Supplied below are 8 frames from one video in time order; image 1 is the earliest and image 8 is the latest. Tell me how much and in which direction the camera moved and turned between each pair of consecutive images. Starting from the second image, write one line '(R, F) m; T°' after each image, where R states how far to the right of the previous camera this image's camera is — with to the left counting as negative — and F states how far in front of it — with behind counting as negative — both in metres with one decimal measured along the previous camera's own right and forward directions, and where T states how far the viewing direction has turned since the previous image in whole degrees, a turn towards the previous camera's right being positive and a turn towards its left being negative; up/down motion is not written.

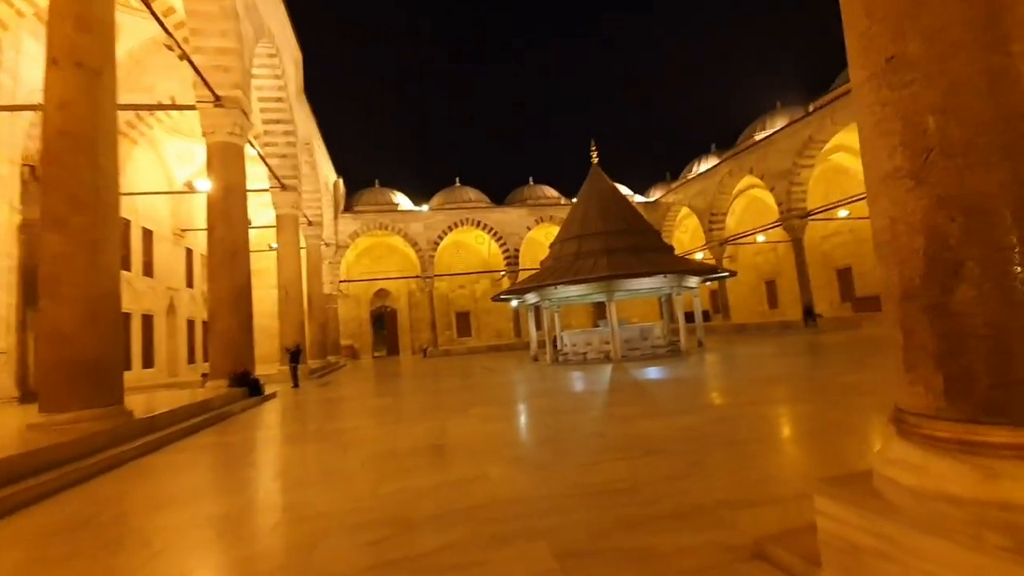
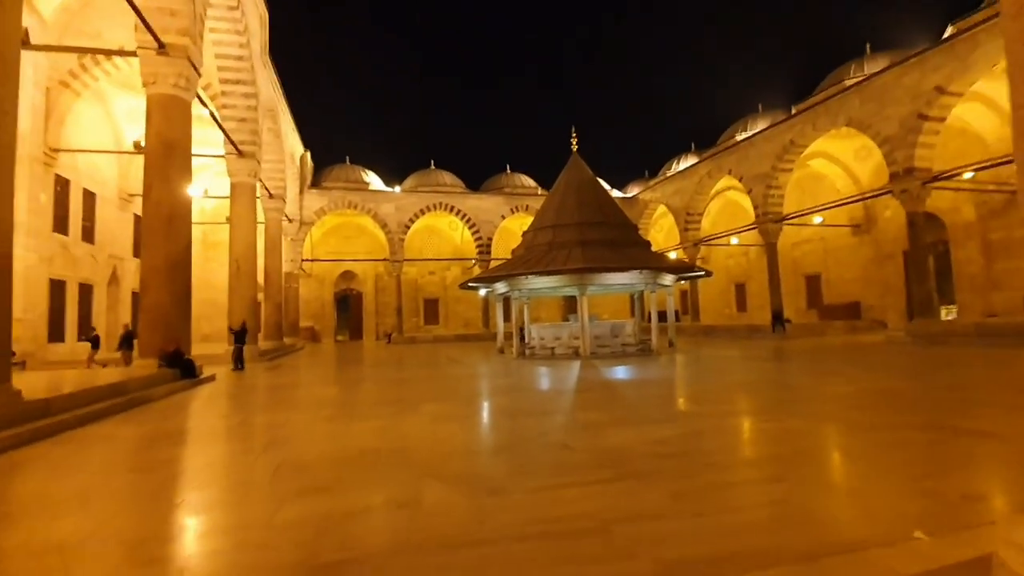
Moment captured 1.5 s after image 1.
(+0.1, +0.5) m; +3°
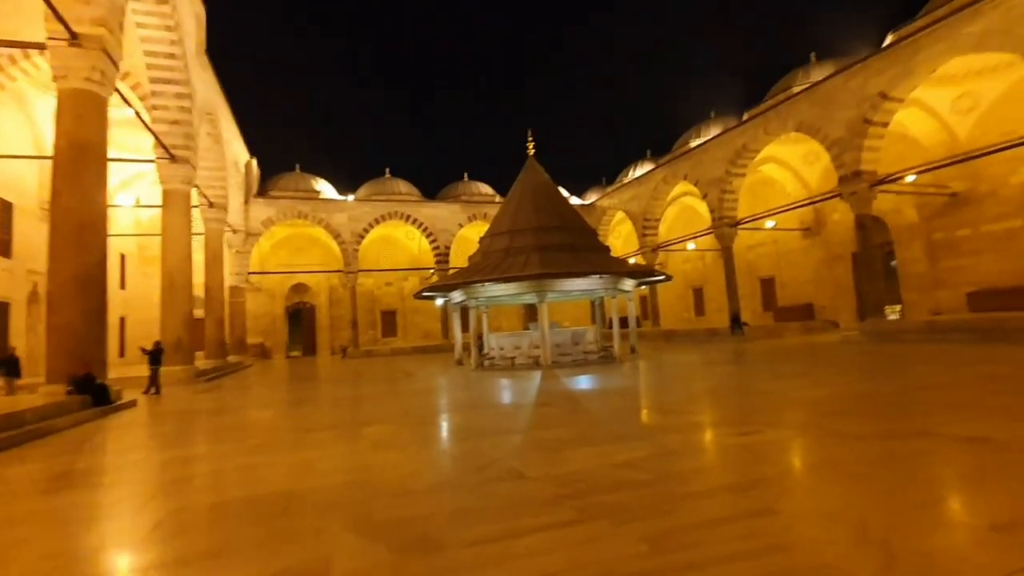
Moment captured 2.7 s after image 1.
(+0.1, +0.4) m; +4°
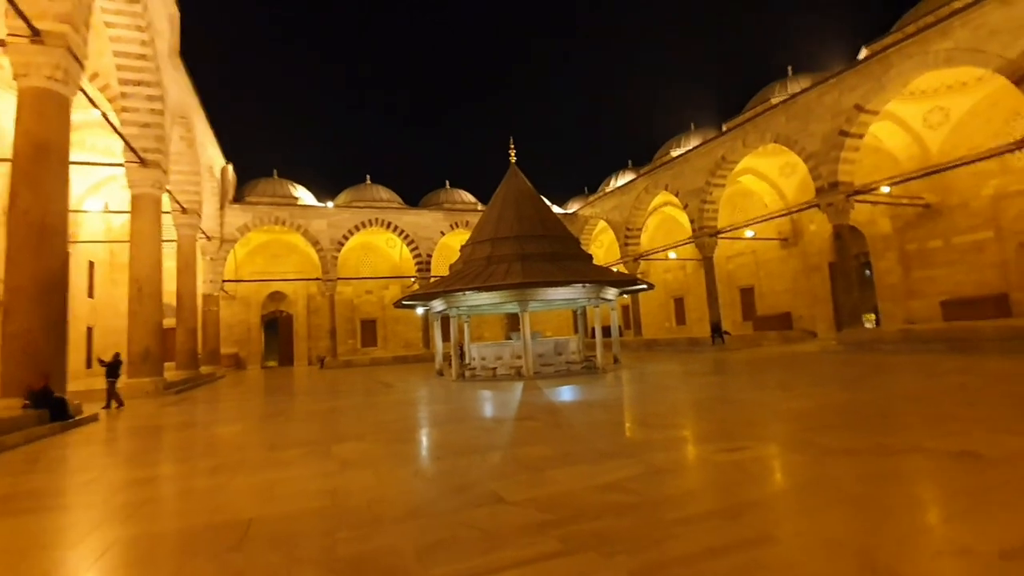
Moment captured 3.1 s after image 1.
(0.0, +0.1) m; +2°
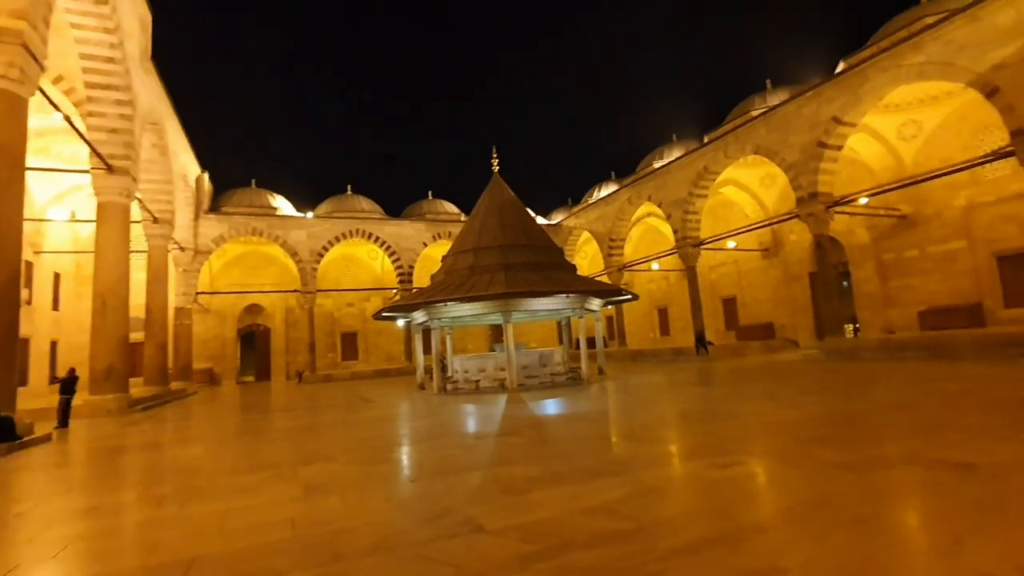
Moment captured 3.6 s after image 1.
(0.0, +0.2) m; +2°
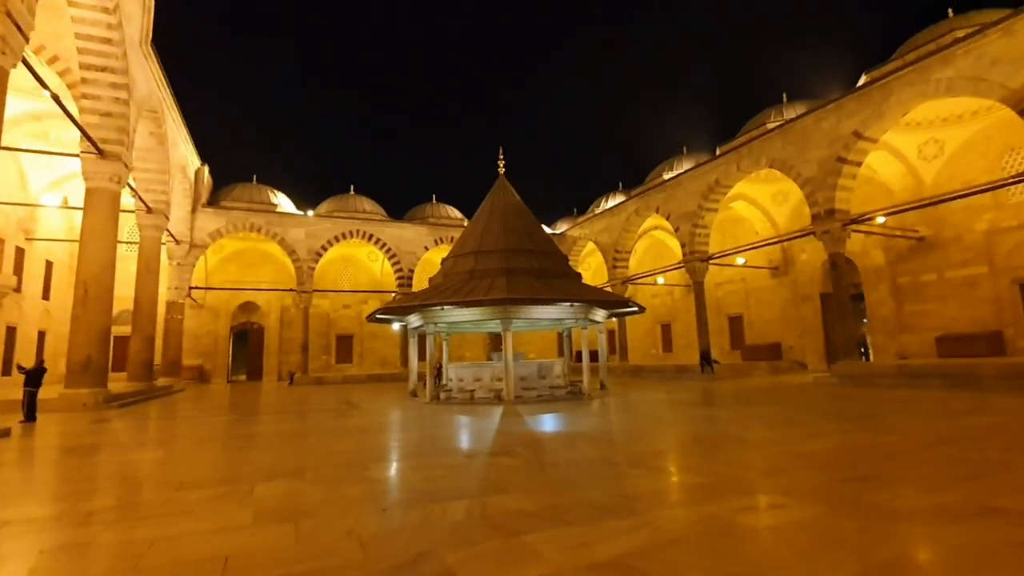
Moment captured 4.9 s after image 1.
(0.0, +0.4) m; 0°
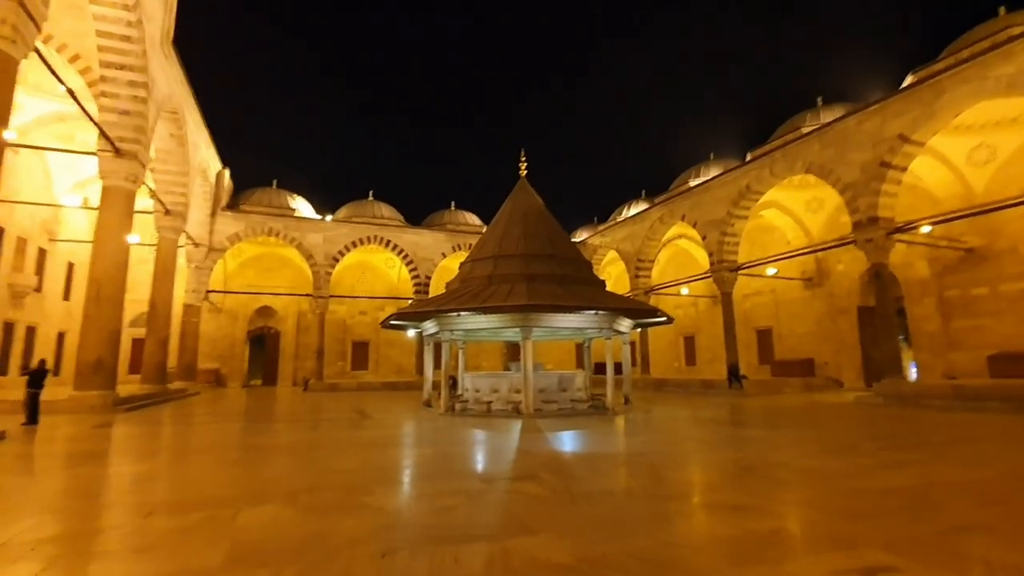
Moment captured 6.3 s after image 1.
(0.0, +0.4) m; -2°
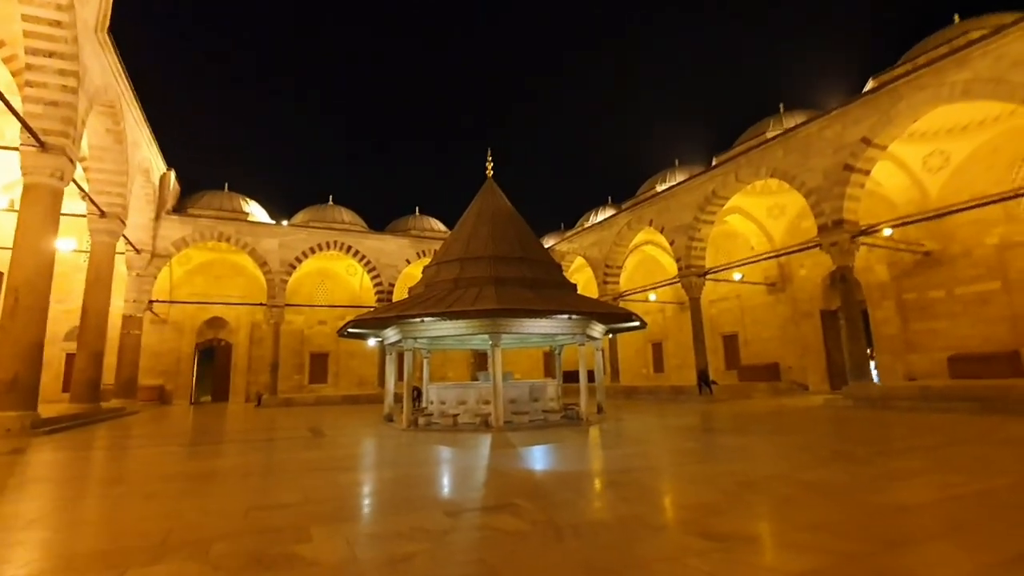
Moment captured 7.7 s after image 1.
(0.0, +0.4) m; +4°
